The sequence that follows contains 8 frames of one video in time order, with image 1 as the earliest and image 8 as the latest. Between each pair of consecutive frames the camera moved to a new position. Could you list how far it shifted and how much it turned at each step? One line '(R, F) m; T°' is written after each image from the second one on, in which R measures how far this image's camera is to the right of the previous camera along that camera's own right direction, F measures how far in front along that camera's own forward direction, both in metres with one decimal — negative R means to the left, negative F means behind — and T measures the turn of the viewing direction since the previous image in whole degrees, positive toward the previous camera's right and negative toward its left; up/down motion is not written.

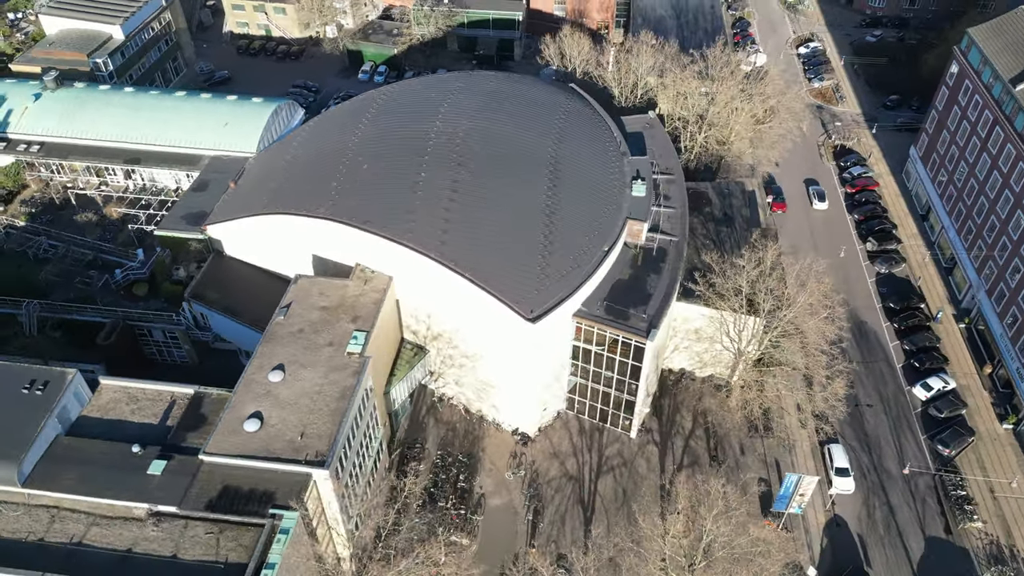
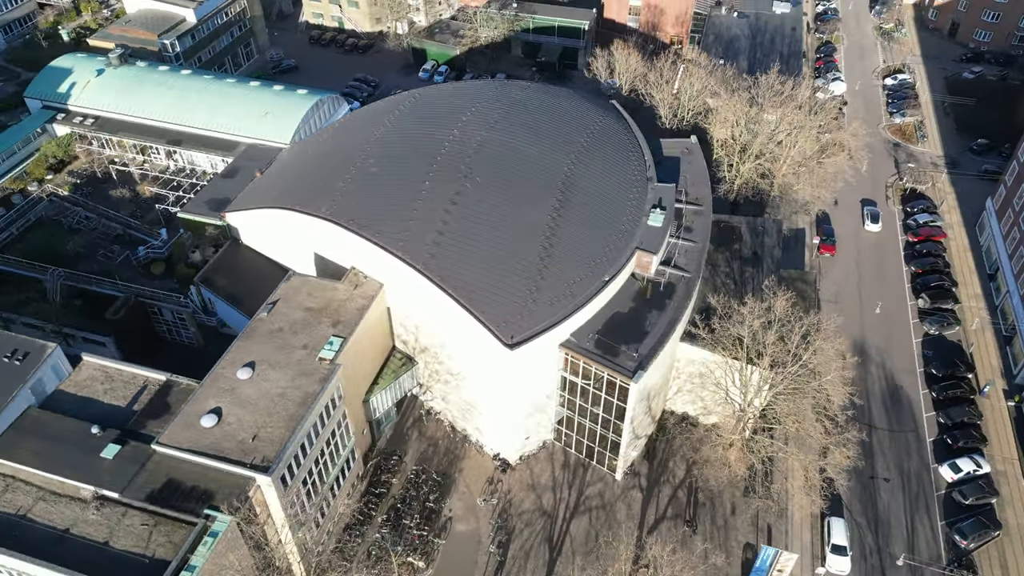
(+4.7, +1.8) m; -7°
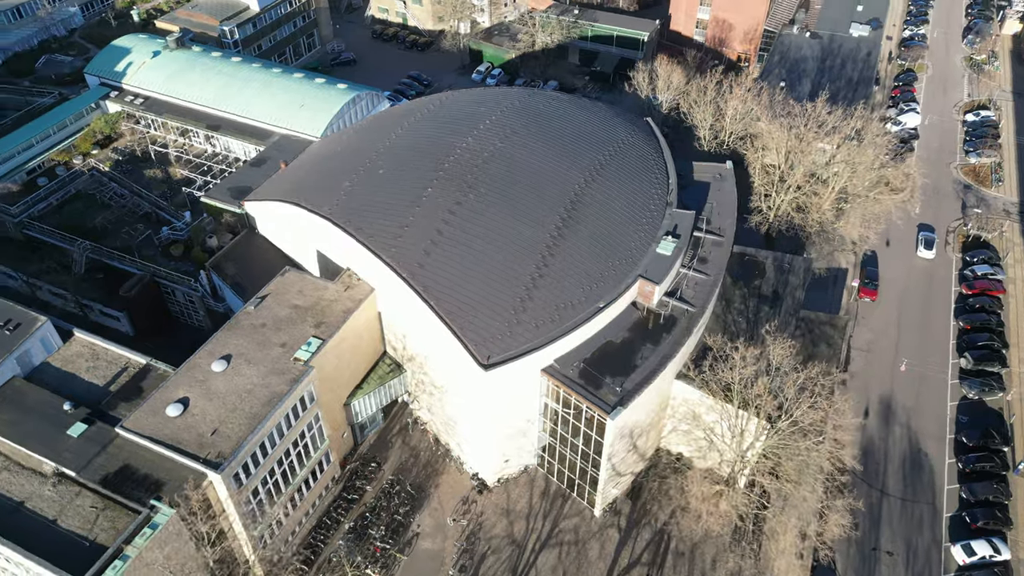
(+4.2, +1.5) m; -6°
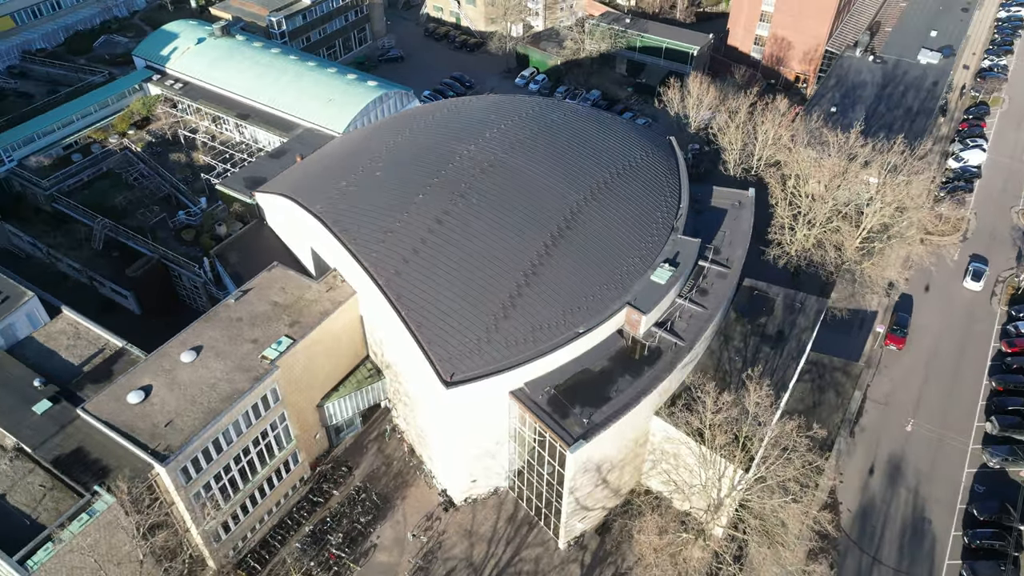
(+4.2, +1.4) m; -5°
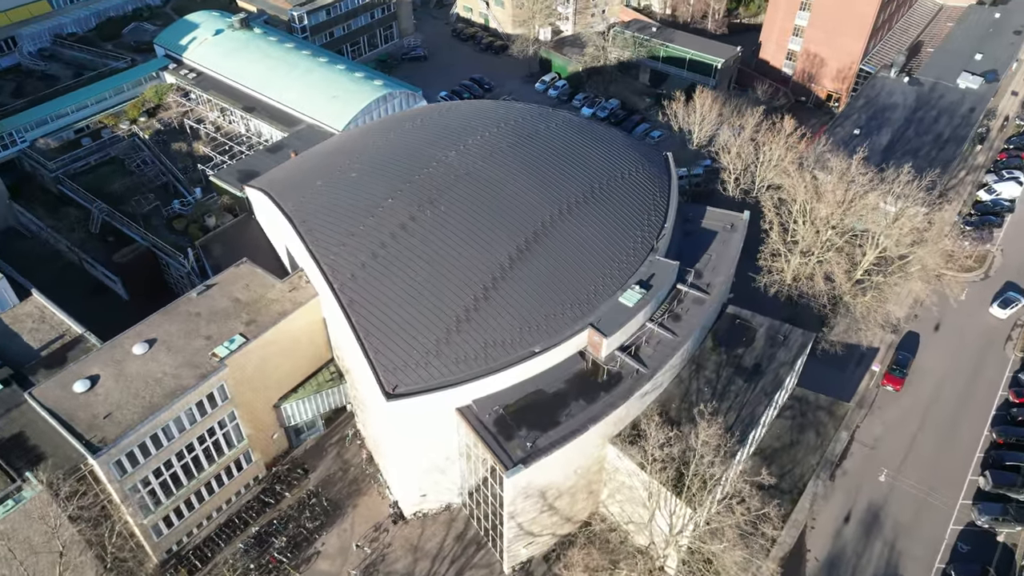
(+4.2, +1.2) m; -4°
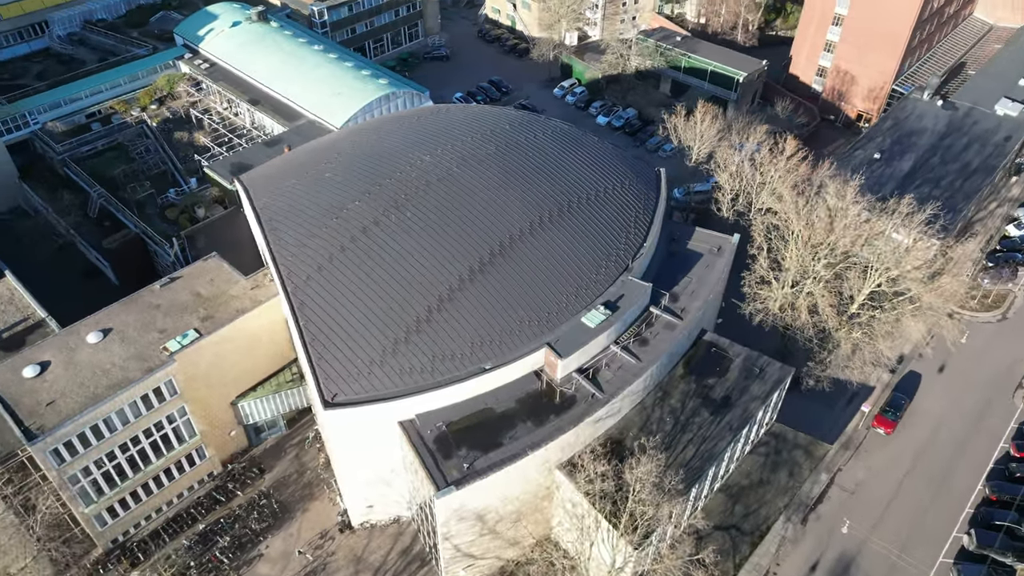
(+4.1, +1.3) m; -4°
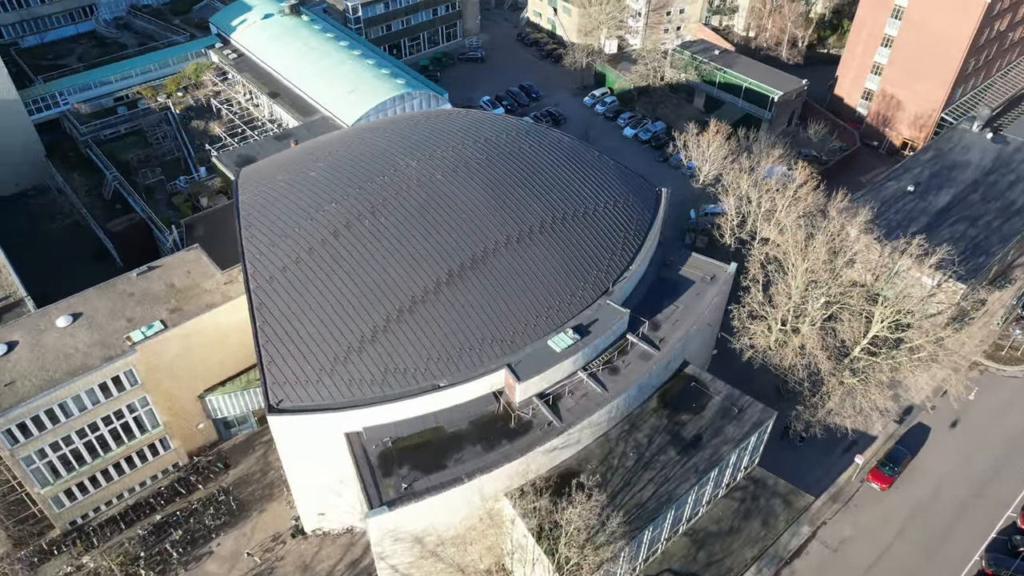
(+4.0, +1.4) m; -5°
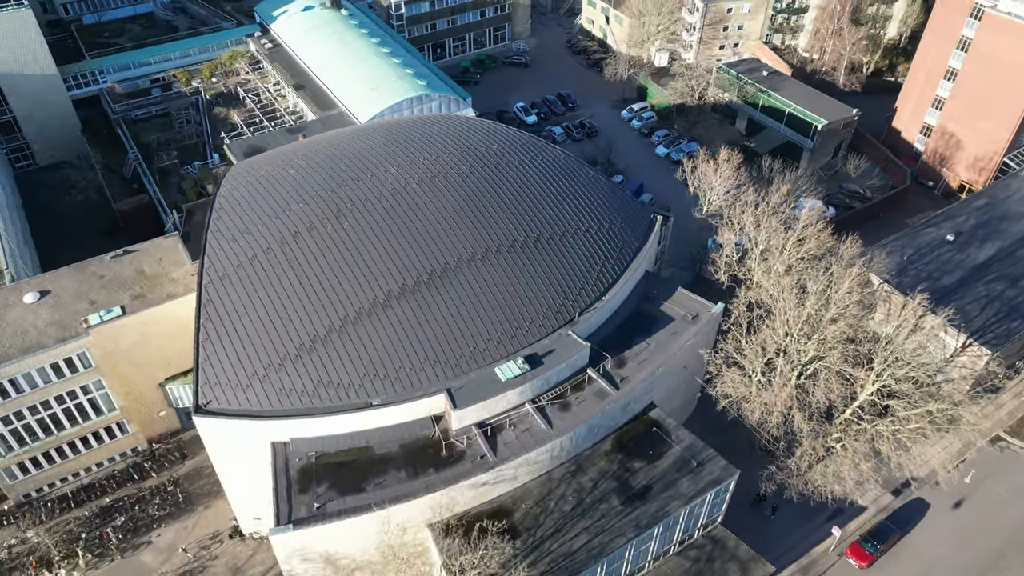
(+5.1, +1.9) m; -6°
